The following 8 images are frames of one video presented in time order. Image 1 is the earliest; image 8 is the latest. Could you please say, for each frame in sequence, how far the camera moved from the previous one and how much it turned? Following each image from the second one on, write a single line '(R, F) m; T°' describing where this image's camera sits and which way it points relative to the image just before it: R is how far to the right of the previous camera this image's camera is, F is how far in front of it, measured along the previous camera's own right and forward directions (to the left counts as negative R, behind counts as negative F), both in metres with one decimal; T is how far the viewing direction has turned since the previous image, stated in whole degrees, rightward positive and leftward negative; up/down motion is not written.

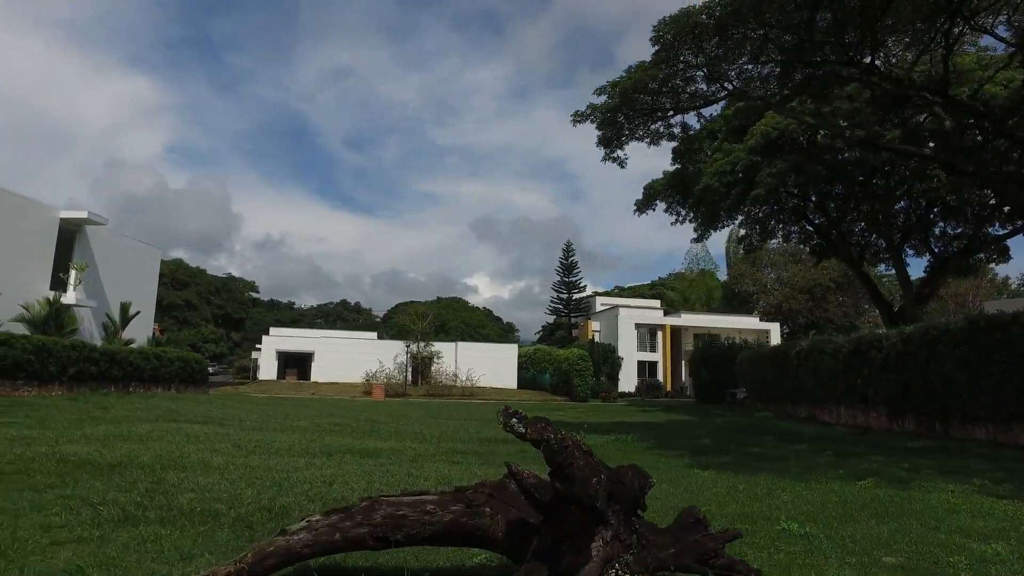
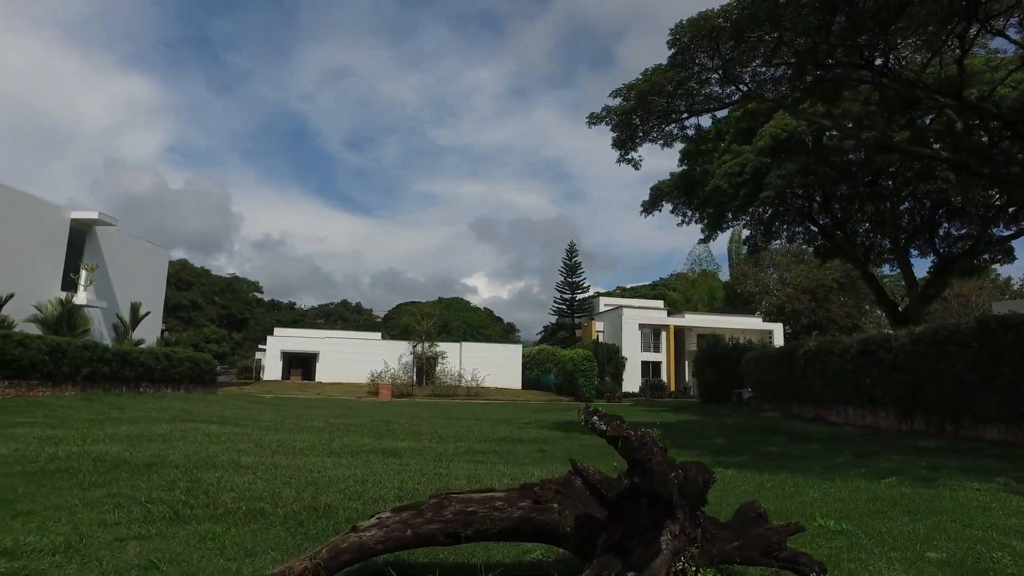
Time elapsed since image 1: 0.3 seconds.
(-0.3, -0.1) m; 0°
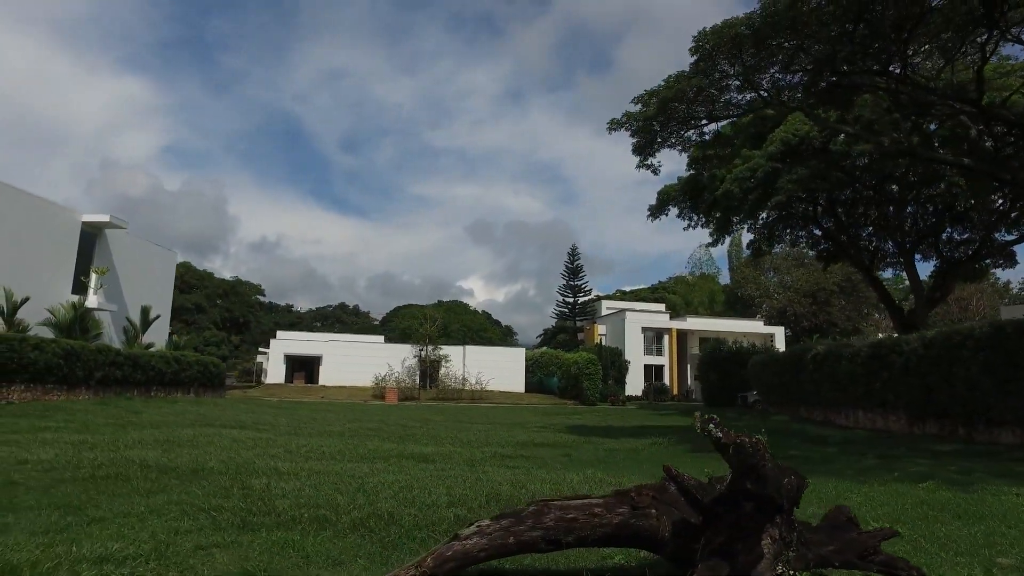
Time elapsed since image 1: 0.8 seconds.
(-0.5, -0.1) m; +1°
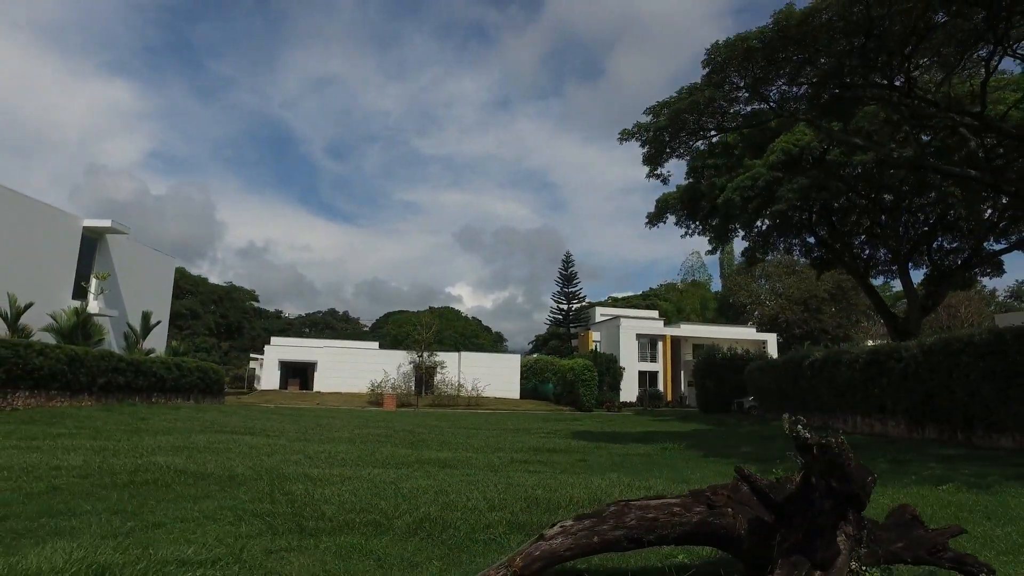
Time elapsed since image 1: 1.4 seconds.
(-0.5, -0.1) m; +1°
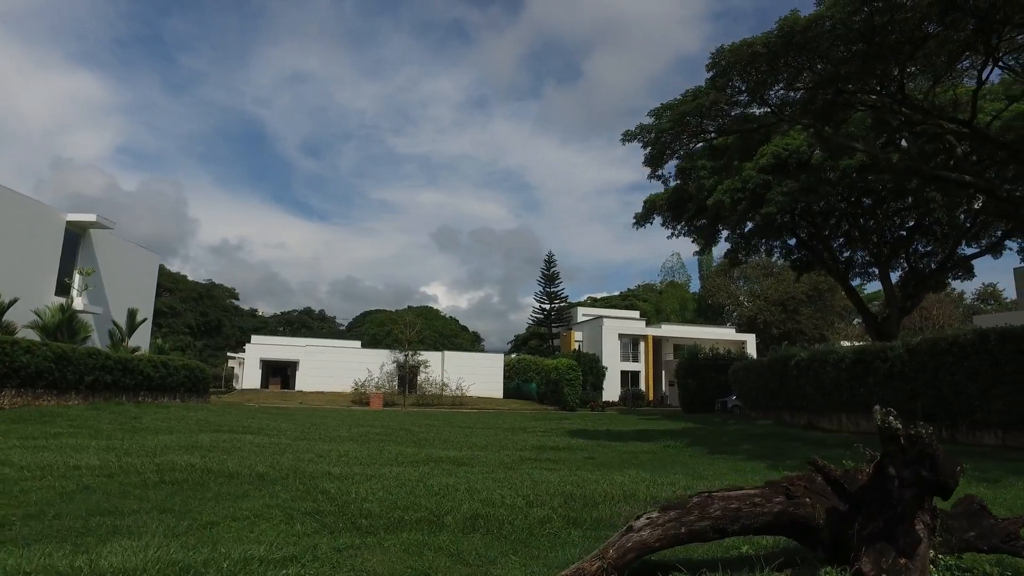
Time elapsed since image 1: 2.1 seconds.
(-0.6, 0.0) m; +2°
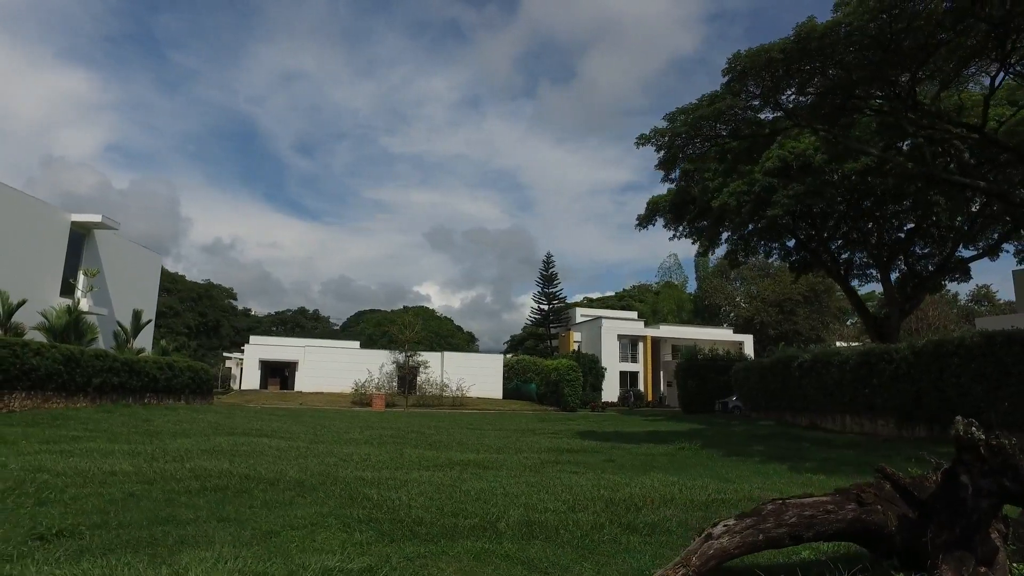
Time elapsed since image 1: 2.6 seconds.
(-0.5, 0.0) m; +1°
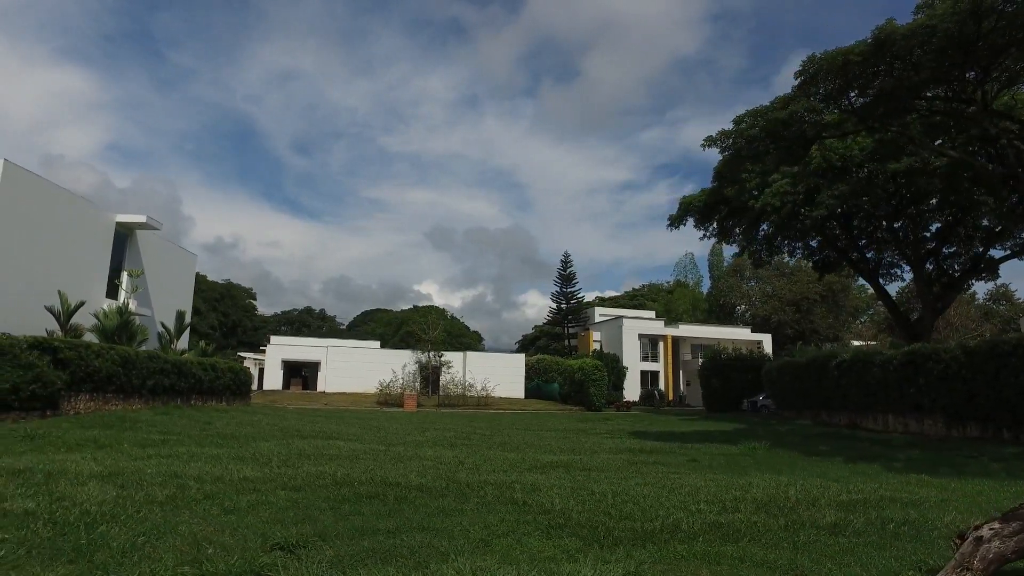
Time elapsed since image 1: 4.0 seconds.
(-1.5, 0.0) m; +1°
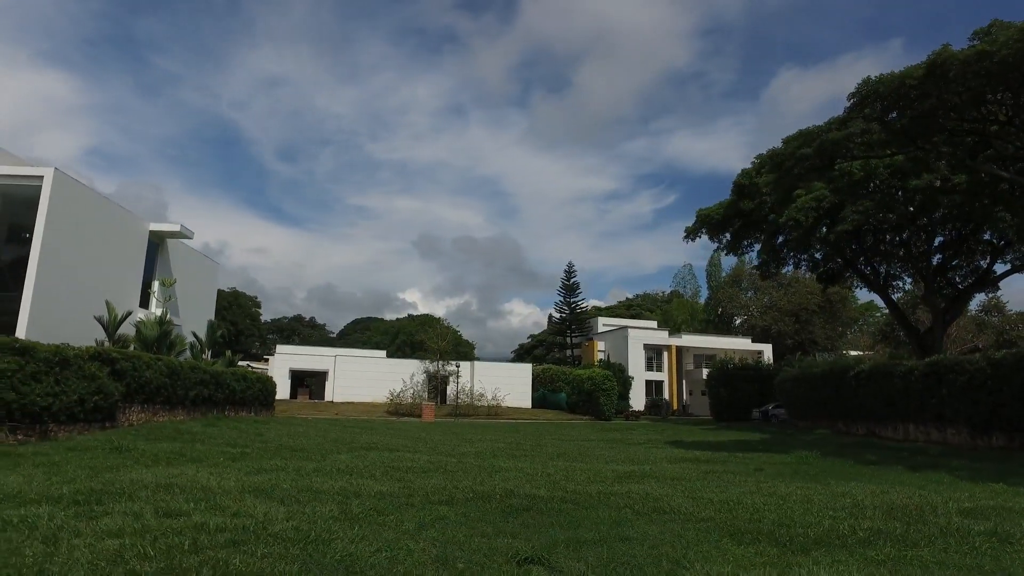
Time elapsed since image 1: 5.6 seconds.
(-1.6, -0.1) m; +2°
